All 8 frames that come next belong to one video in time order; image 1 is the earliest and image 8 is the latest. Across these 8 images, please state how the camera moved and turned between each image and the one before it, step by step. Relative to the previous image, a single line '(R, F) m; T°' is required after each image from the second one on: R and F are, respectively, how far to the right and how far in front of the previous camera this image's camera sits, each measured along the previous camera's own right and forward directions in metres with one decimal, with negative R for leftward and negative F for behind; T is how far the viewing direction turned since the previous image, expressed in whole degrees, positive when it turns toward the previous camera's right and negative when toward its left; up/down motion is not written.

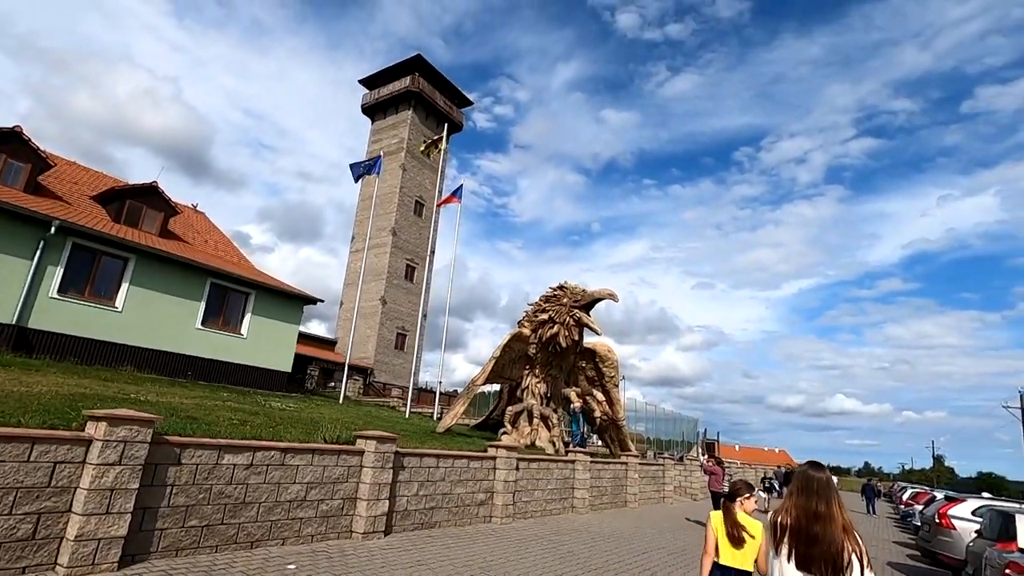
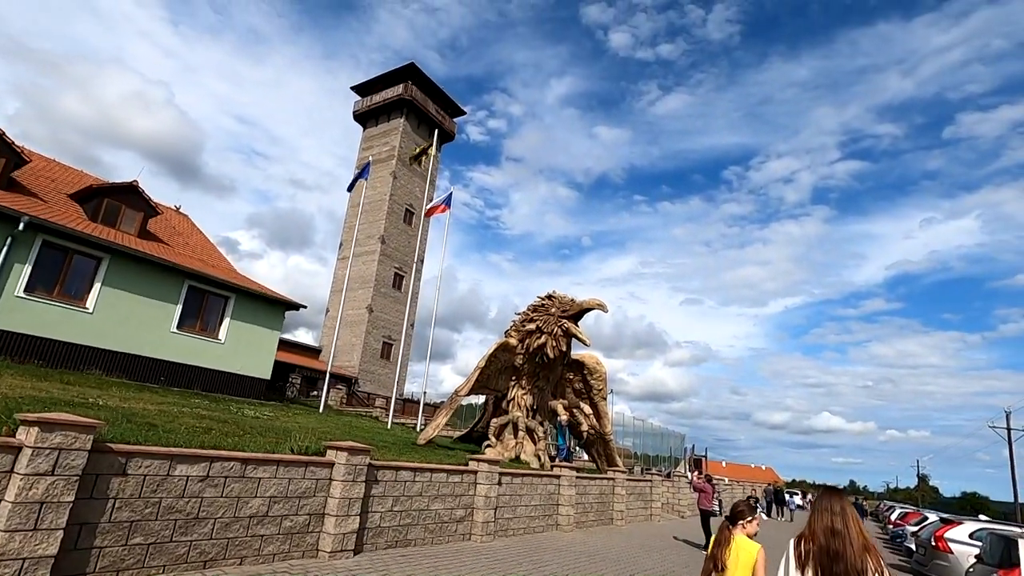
(+0.1, +0.4) m; +1°
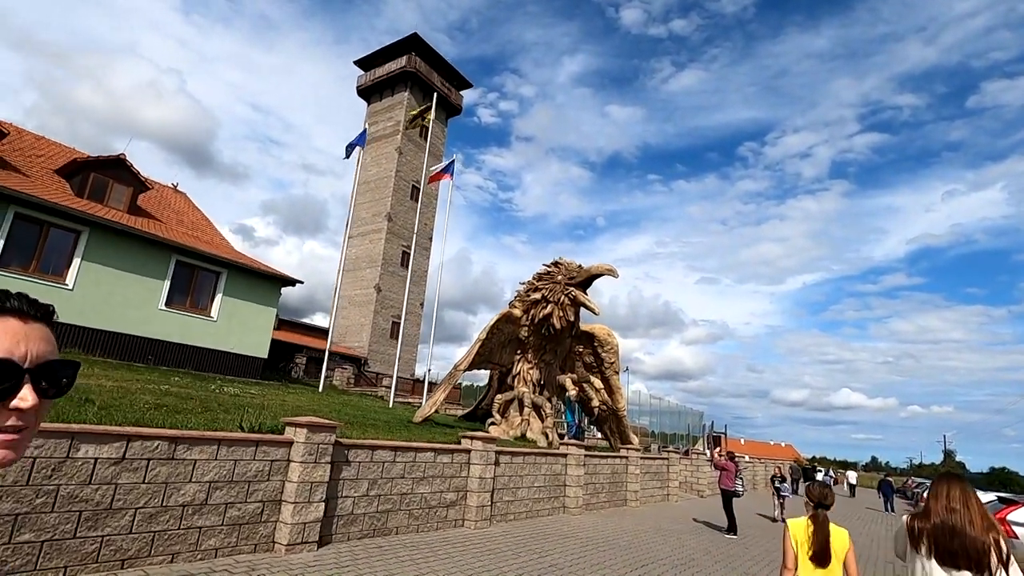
(+0.4, +1.3) m; -2°
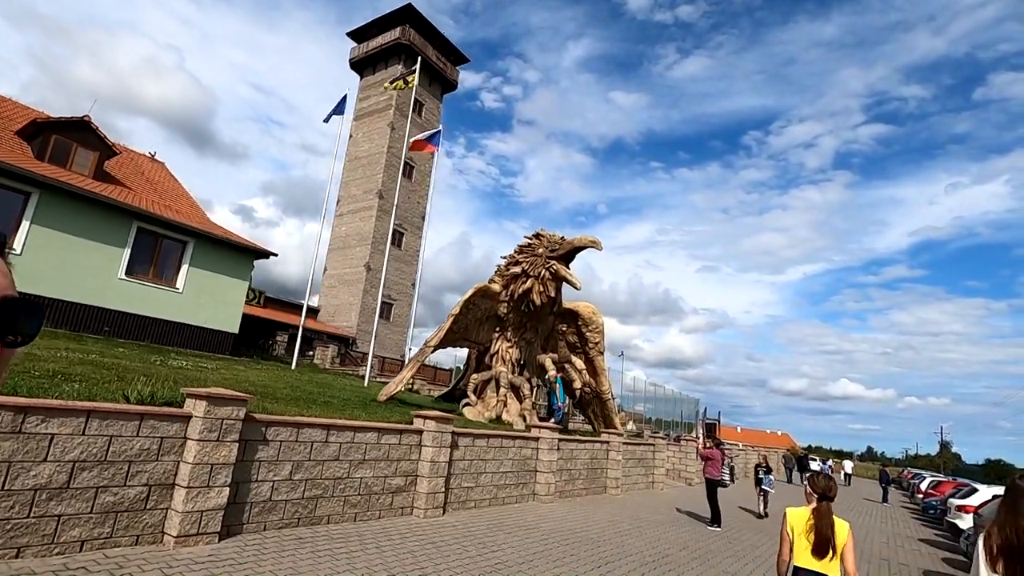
(+0.7, +1.0) m; 0°
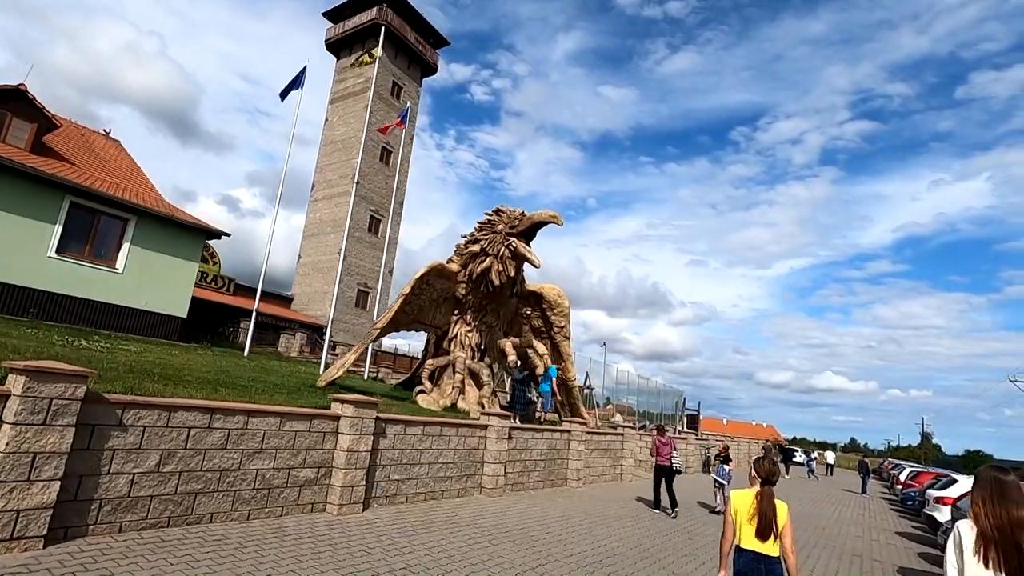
(+0.8, +1.0) m; +1°
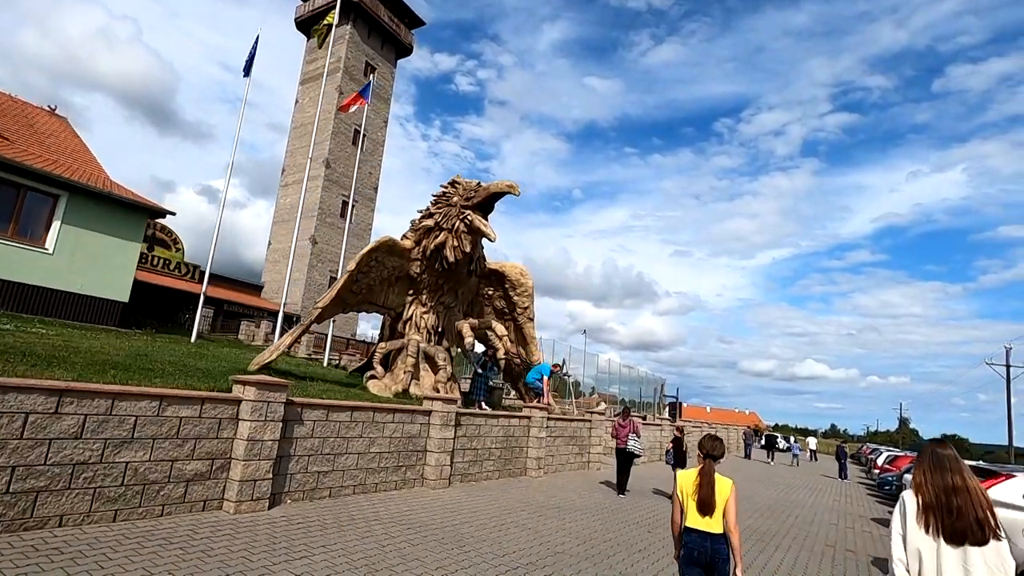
(+0.7, +0.9) m; +1°
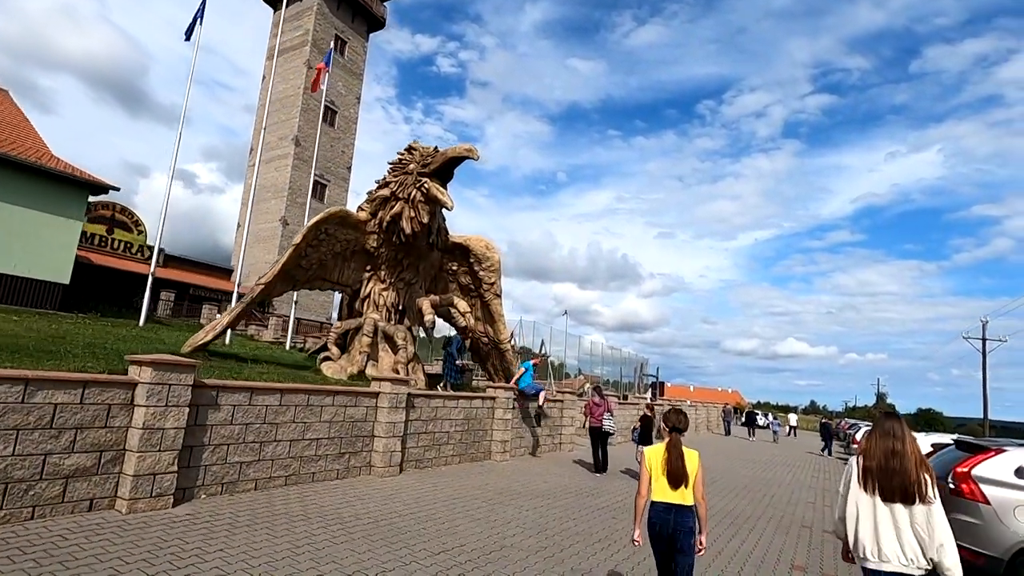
(+0.5, +0.8) m; +2°
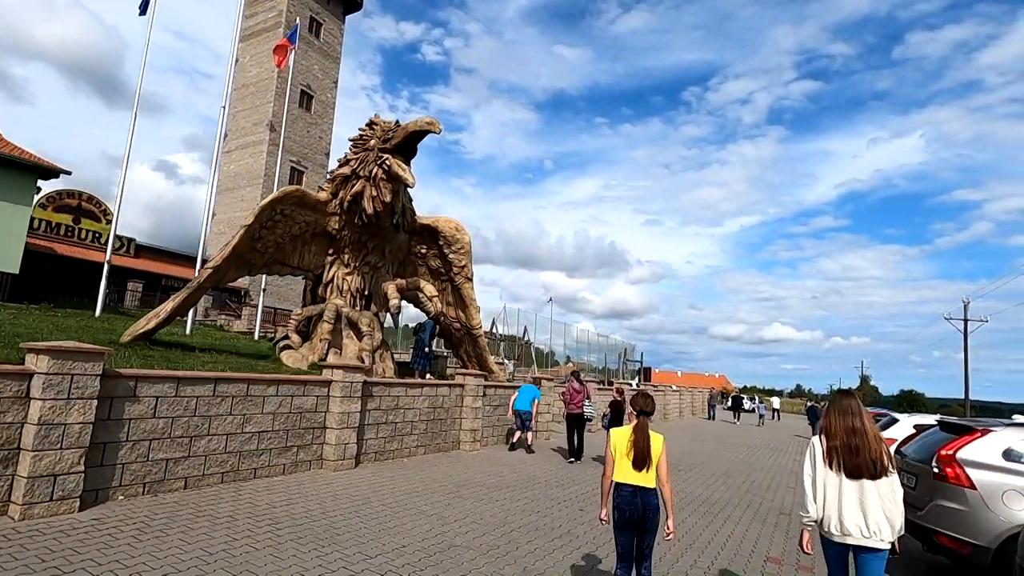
(+0.4, +0.6) m; +1°
